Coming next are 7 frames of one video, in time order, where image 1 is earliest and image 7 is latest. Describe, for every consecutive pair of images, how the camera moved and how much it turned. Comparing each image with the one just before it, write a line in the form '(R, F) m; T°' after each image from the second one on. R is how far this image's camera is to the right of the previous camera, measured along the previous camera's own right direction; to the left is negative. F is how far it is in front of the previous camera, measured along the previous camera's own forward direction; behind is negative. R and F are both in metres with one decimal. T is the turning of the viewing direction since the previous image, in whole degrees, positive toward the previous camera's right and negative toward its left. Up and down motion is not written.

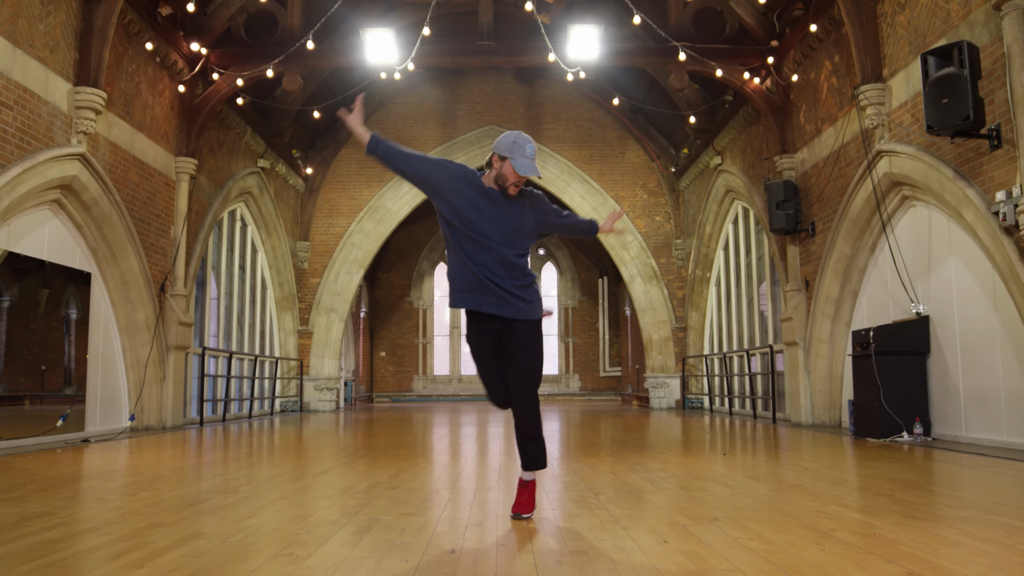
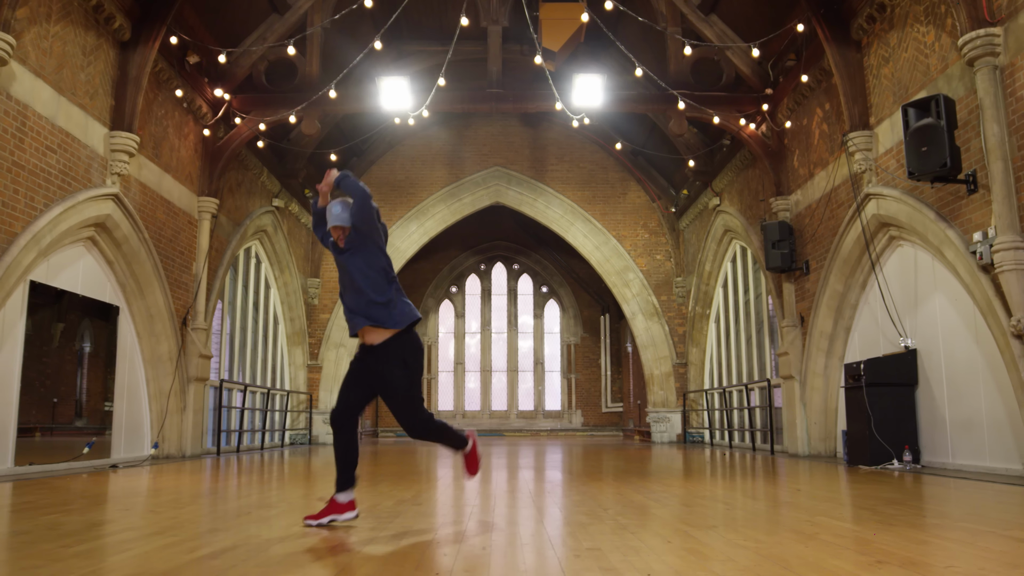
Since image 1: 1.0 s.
(-0.1, -0.4) m; 0°
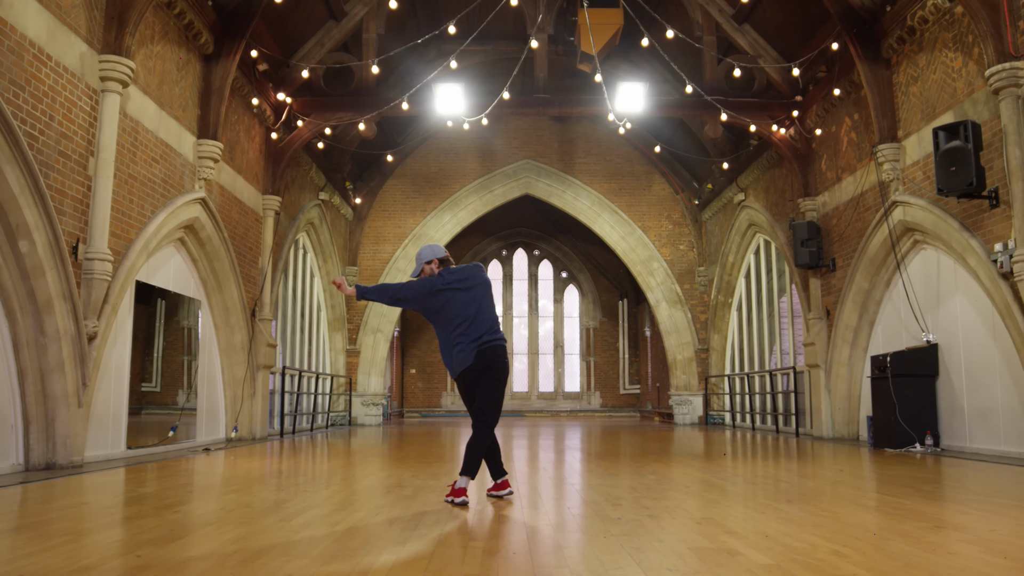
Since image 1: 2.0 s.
(-0.5, -0.7) m; 0°
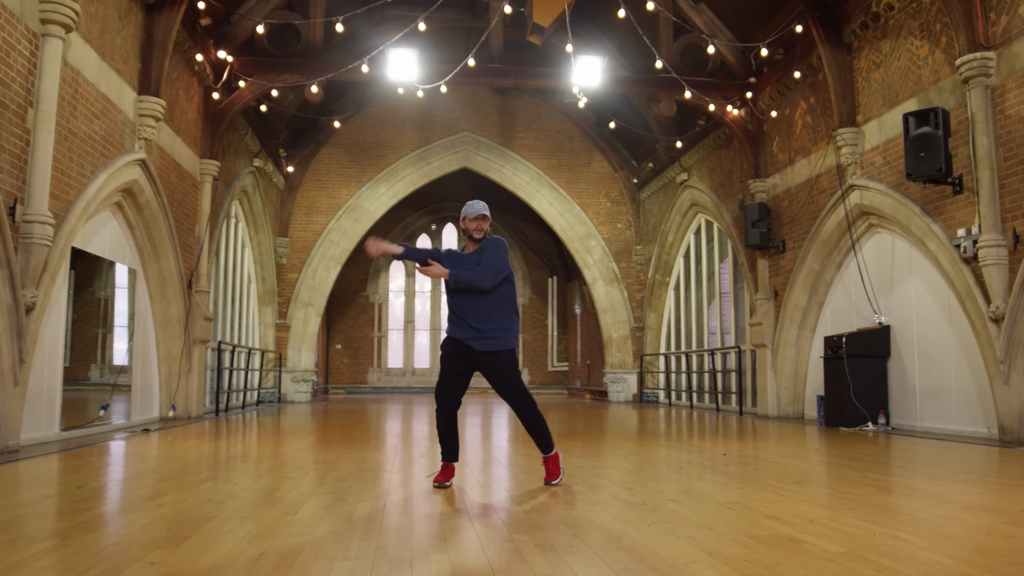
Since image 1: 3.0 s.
(-0.5, +0.2) m; +6°
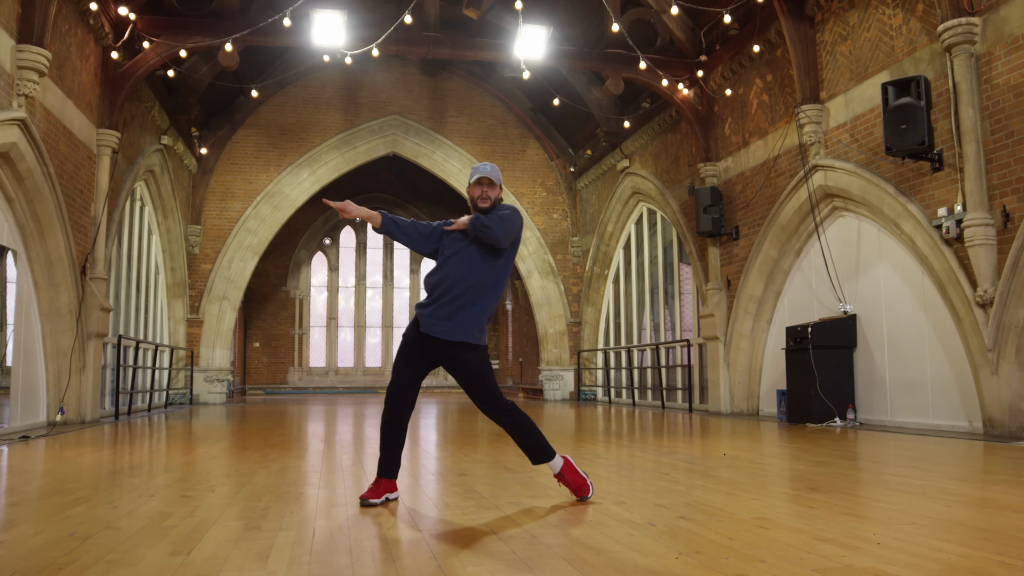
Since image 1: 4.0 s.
(-0.2, +0.8) m; +5°
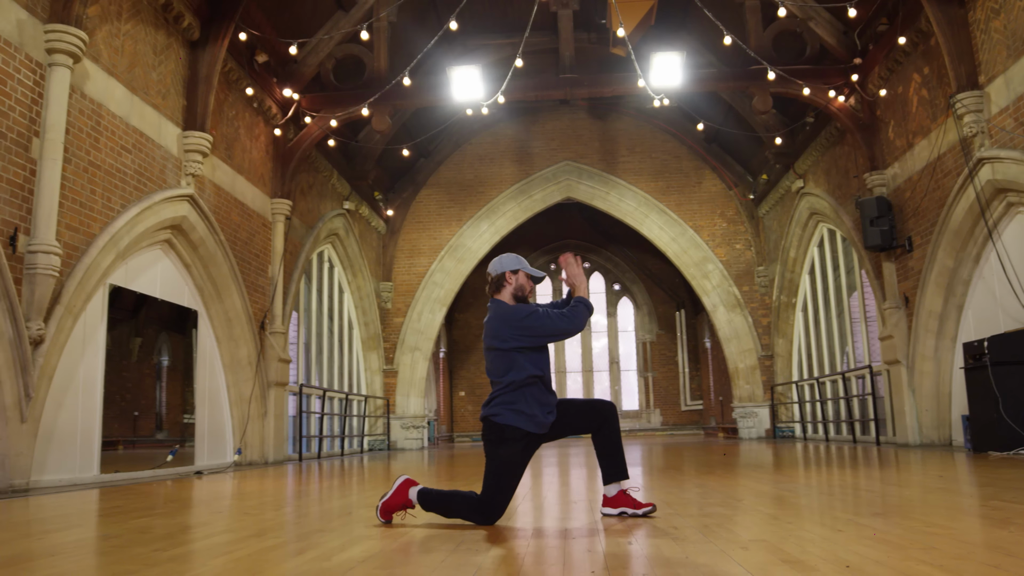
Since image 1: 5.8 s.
(+0.9, +0.2) m; -15°
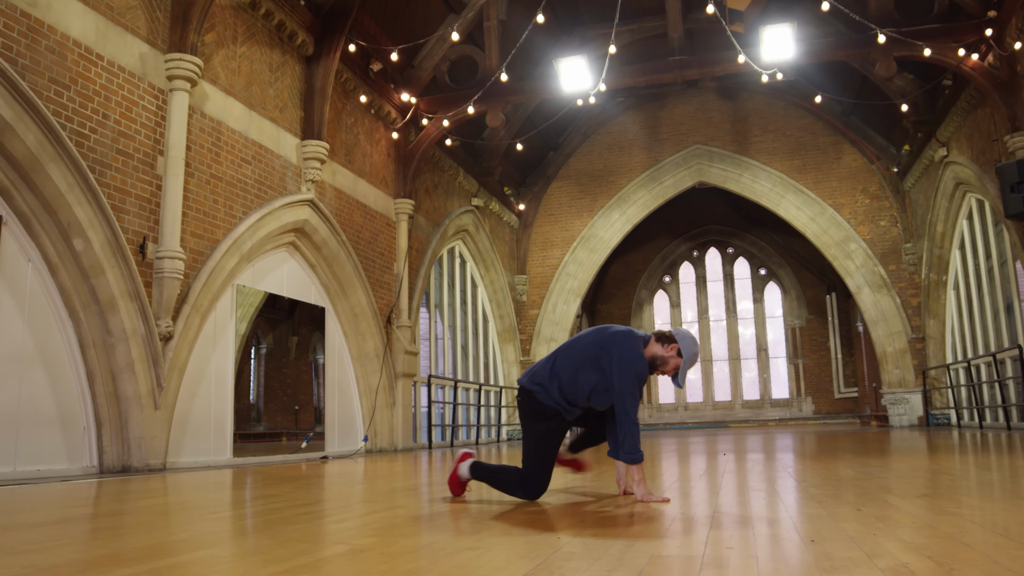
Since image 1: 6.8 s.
(+0.5, -0.1) m; -11°
